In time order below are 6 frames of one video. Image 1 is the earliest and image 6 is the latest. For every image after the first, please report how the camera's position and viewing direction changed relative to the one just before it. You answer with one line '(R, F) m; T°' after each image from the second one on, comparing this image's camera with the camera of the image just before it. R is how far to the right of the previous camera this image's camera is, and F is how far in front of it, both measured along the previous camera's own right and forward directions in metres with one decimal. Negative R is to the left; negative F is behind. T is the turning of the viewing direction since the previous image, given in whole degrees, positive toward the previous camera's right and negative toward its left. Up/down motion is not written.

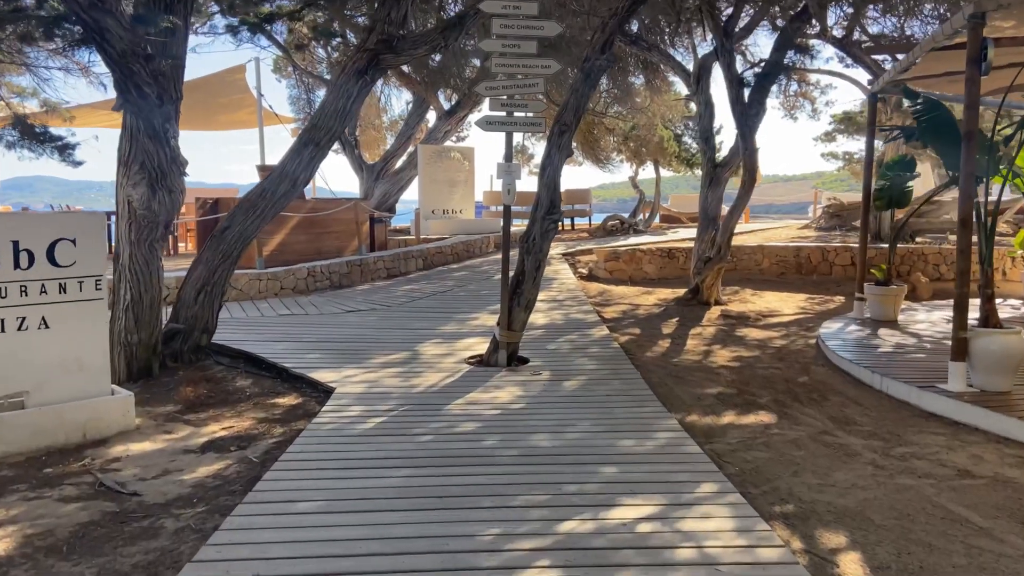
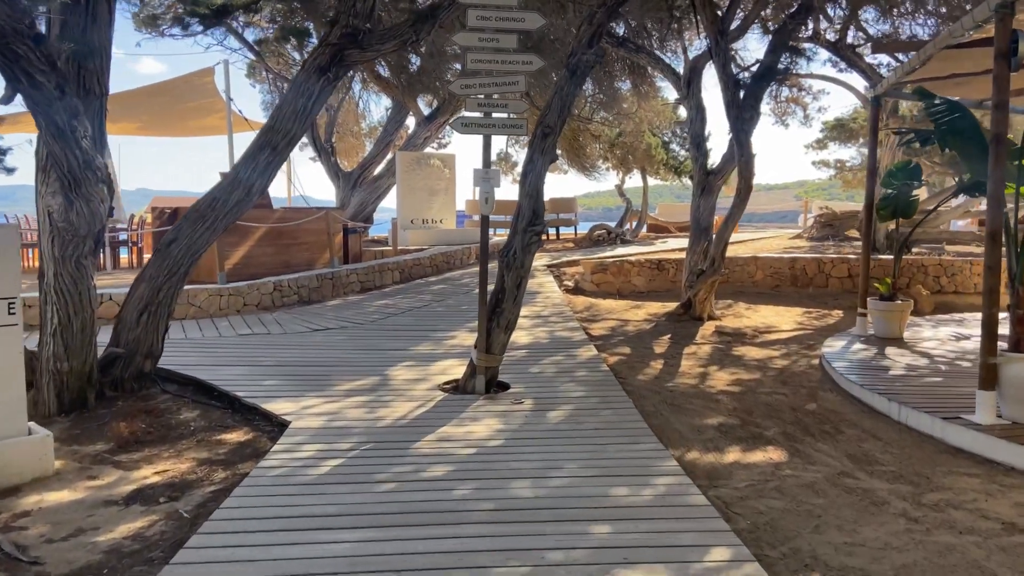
(0.0, +0.5) m; +1°
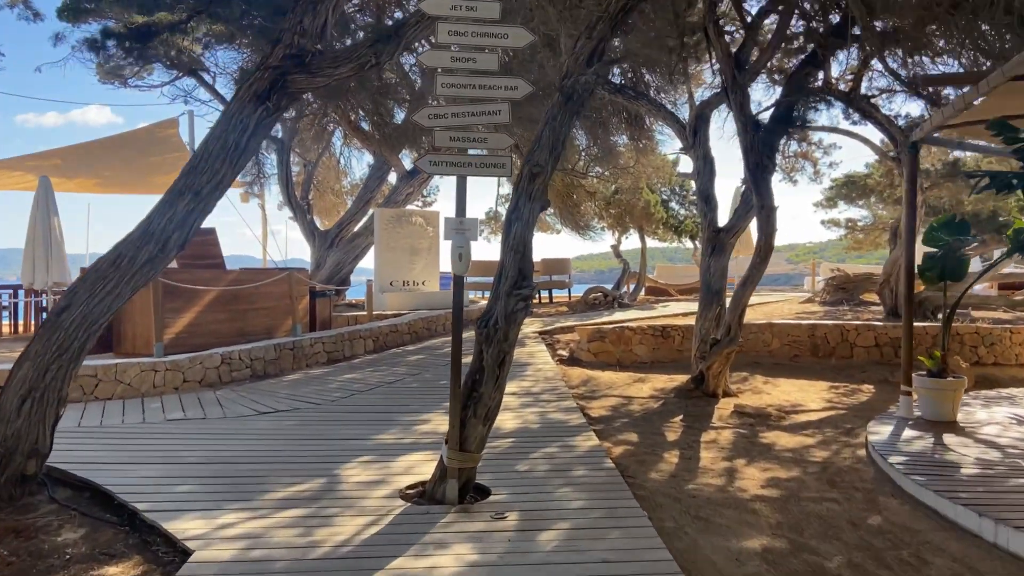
(+0.1, +1.0) m; +1°
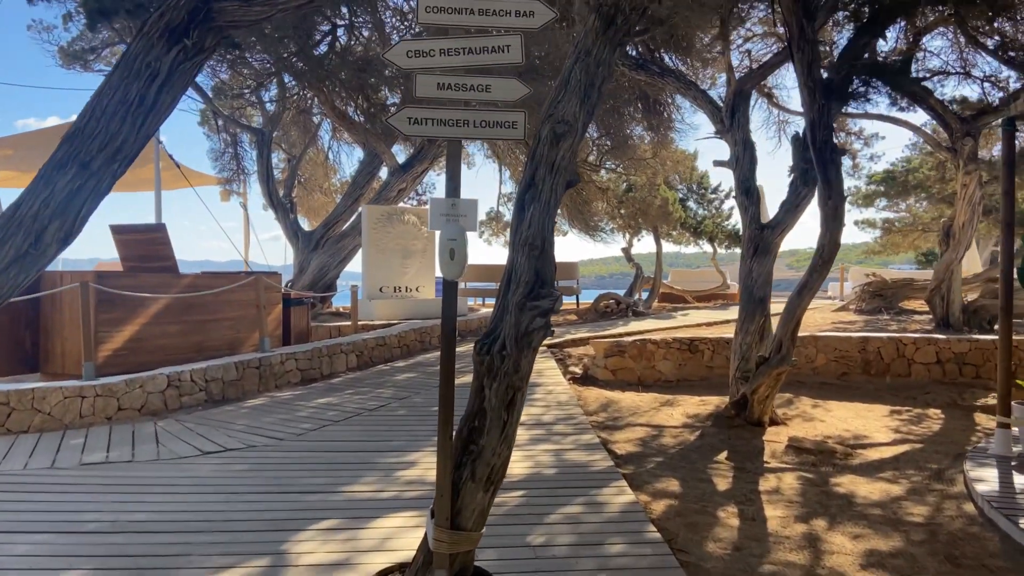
(0.0, +1.2) m; 0°
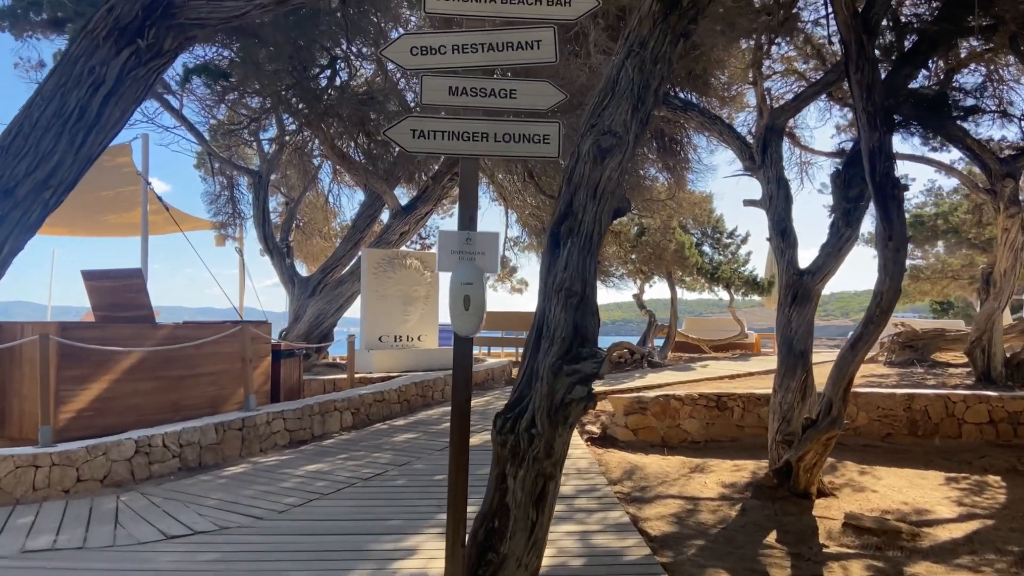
(-0.1, +0.6) m; 0°
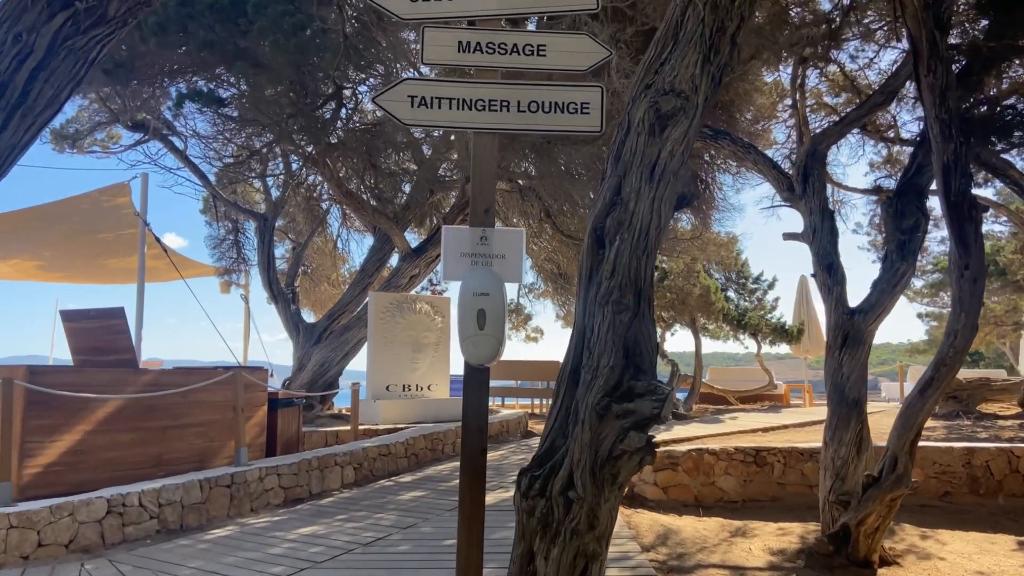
(0.0, +0.5) m; -1°
